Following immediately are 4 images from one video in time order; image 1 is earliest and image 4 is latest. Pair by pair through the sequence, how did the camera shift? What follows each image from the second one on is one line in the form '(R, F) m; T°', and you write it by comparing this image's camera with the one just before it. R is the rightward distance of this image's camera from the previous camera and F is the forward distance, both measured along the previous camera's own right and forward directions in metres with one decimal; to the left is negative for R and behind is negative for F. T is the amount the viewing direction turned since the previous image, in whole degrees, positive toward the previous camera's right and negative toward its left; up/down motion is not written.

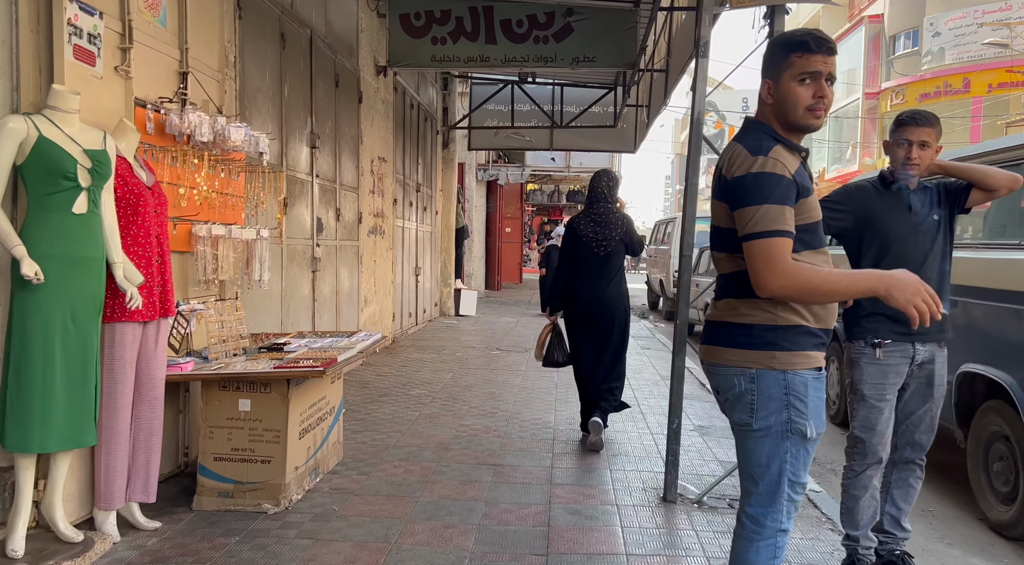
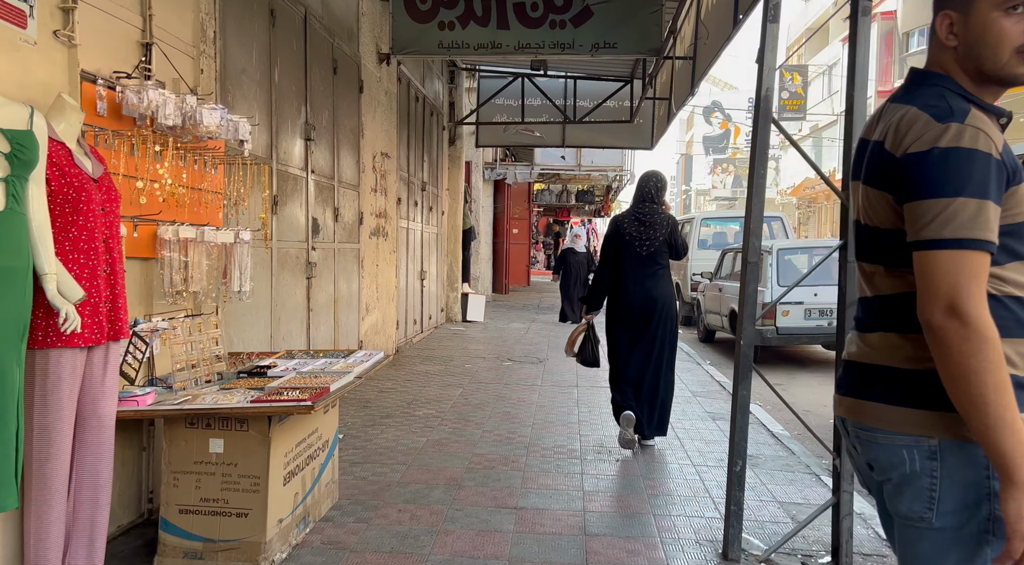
(-0.1, +0.7) m; 0°
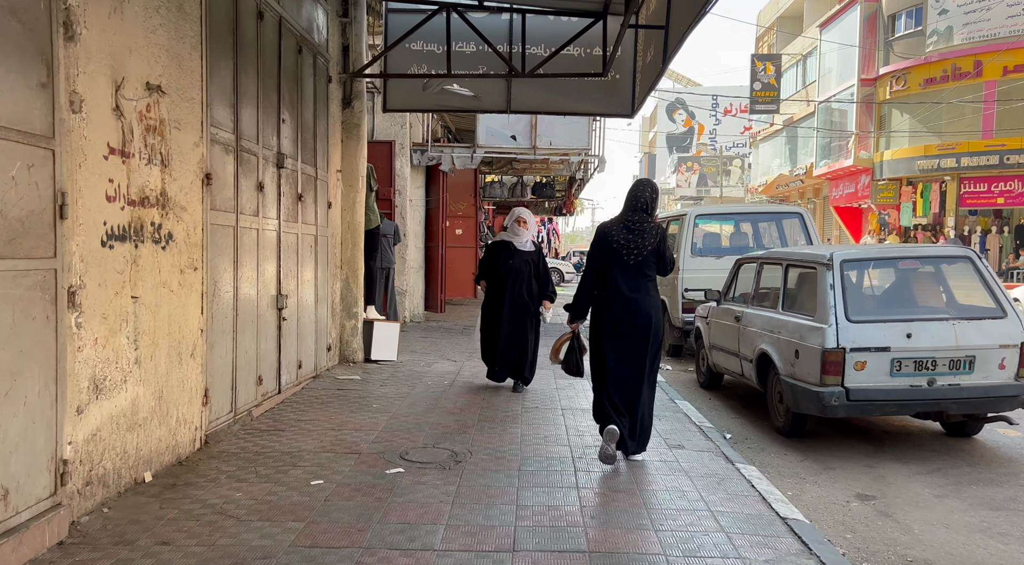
(+0.4, +4.1) m; +3°
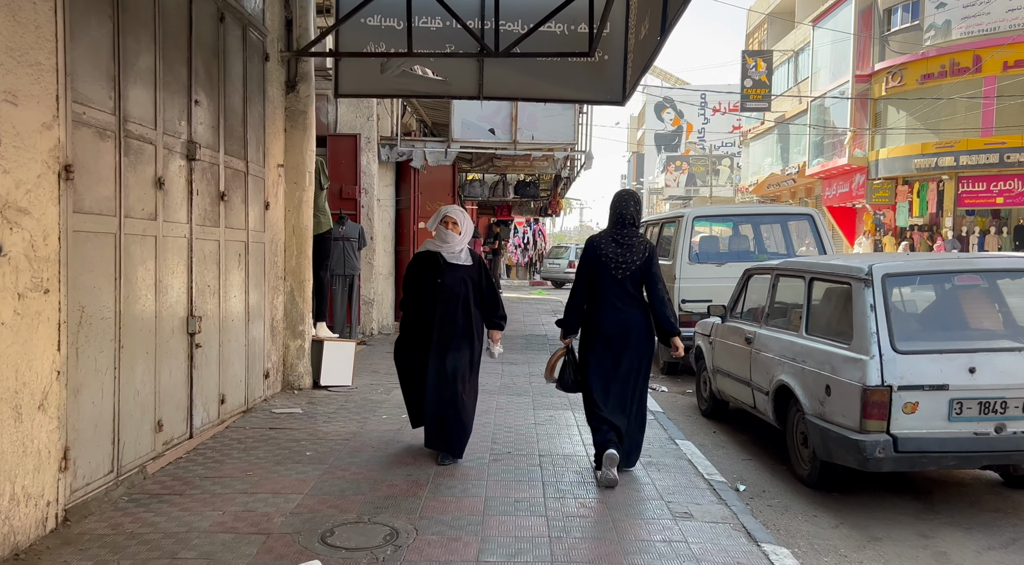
(+0.2, +1.3) m; +1°
